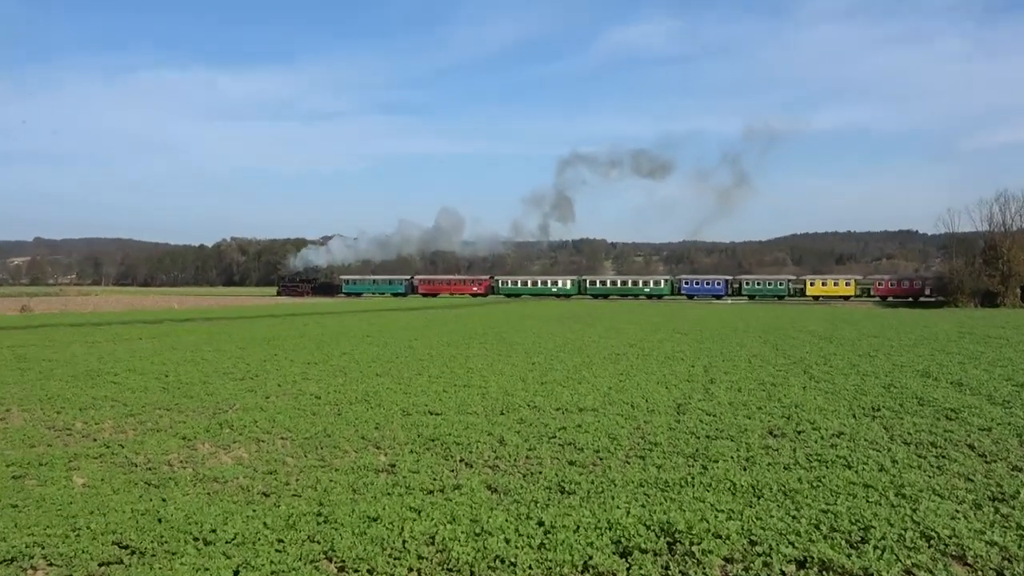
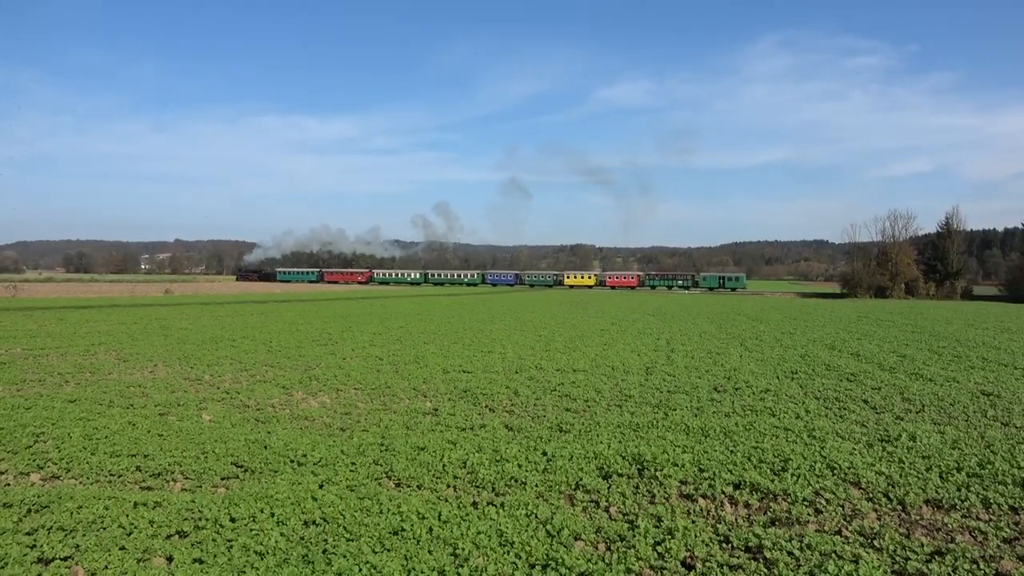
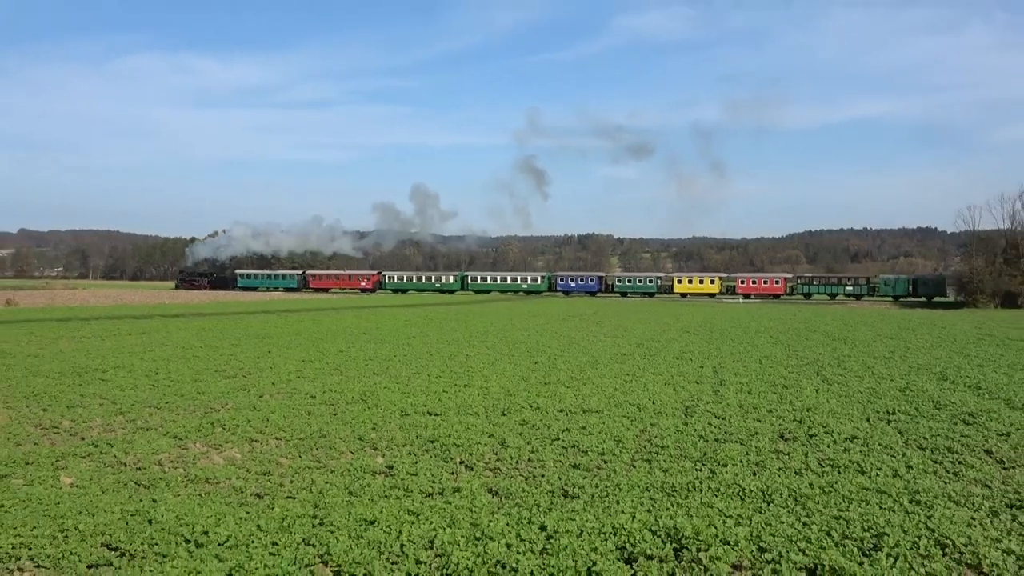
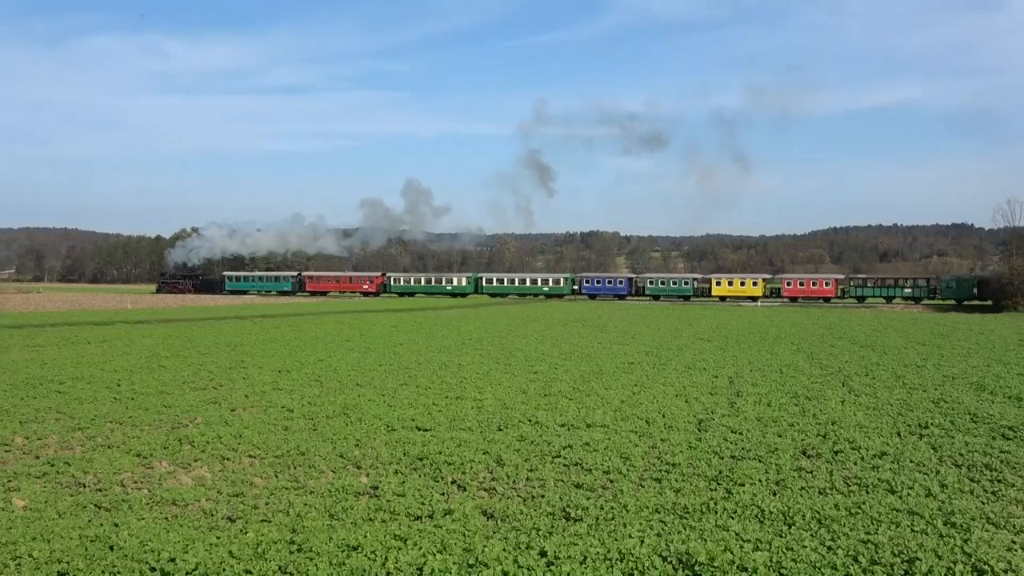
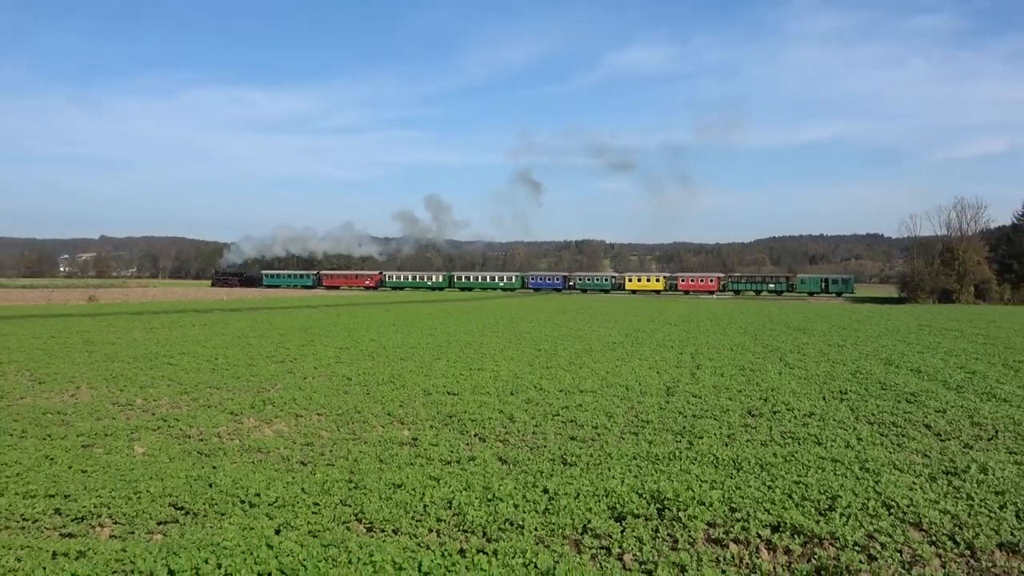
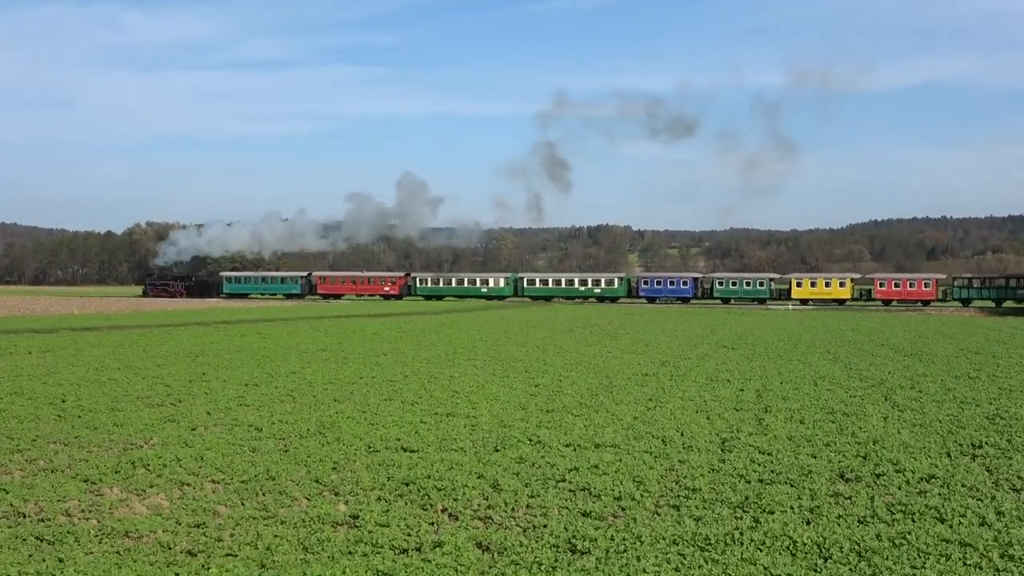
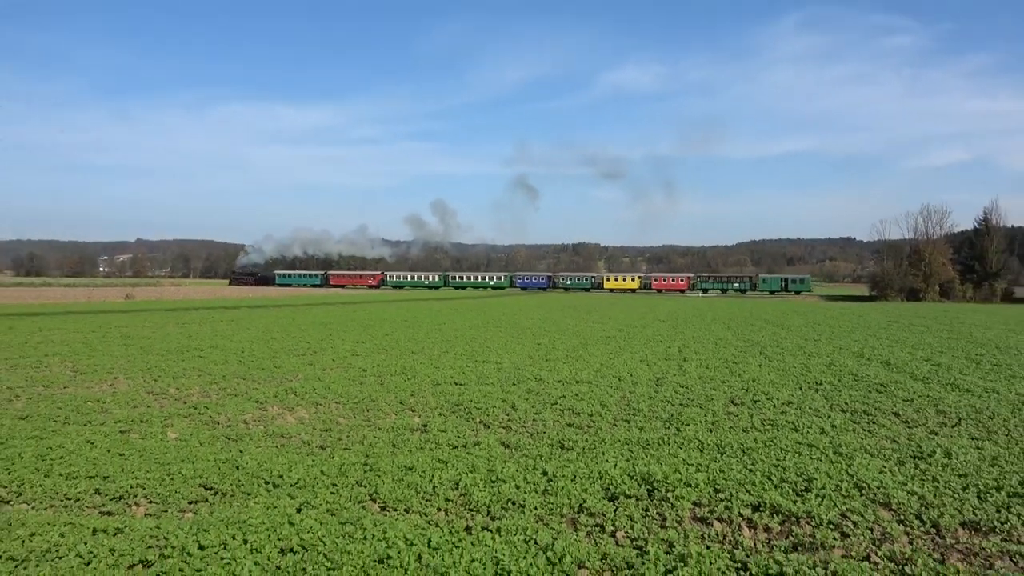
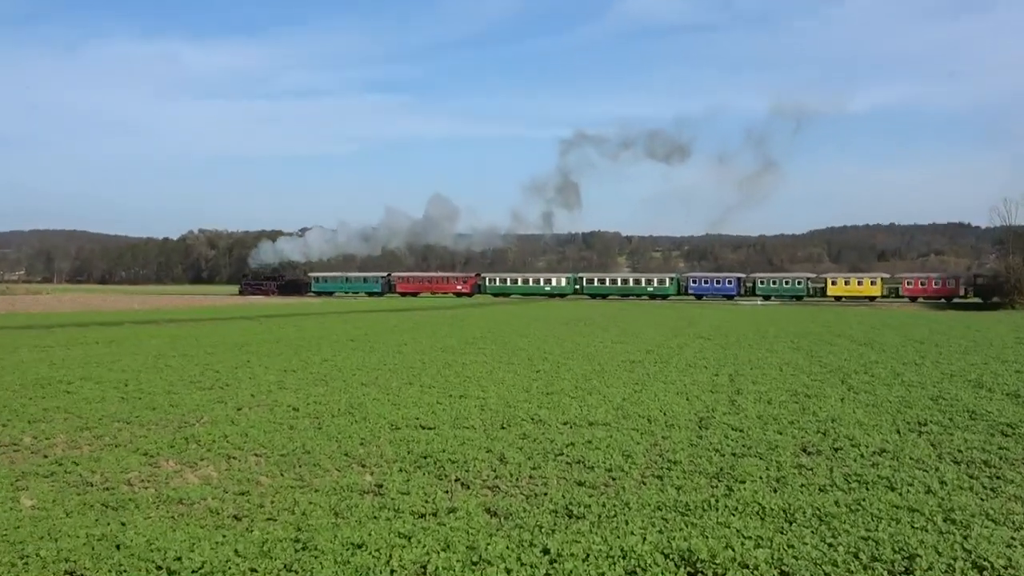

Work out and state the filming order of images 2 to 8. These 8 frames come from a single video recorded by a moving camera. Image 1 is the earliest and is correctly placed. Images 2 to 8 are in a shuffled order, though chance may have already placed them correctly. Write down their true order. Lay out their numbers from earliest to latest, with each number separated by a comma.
8, 6, 4, 3, 5, 7, 2
